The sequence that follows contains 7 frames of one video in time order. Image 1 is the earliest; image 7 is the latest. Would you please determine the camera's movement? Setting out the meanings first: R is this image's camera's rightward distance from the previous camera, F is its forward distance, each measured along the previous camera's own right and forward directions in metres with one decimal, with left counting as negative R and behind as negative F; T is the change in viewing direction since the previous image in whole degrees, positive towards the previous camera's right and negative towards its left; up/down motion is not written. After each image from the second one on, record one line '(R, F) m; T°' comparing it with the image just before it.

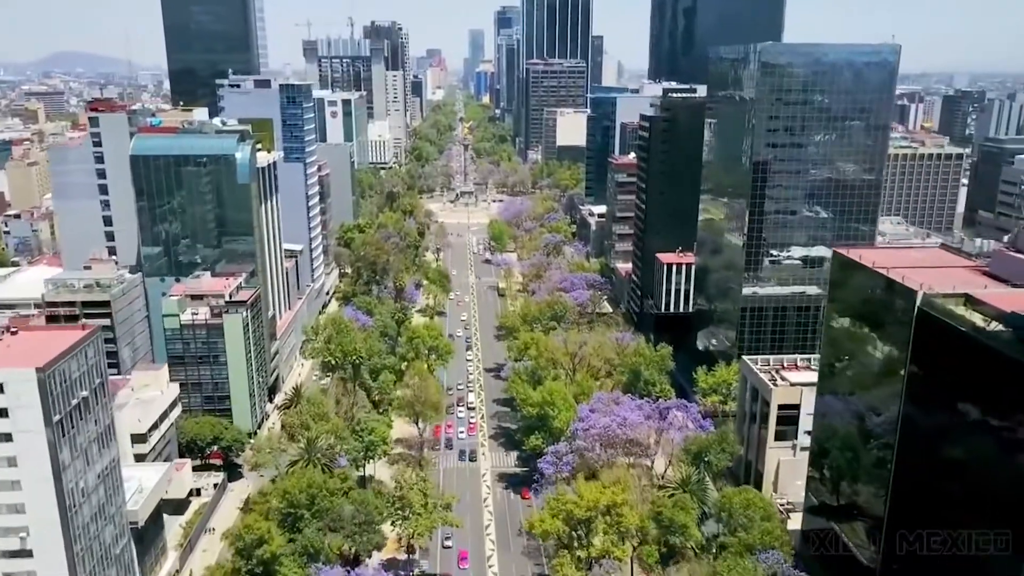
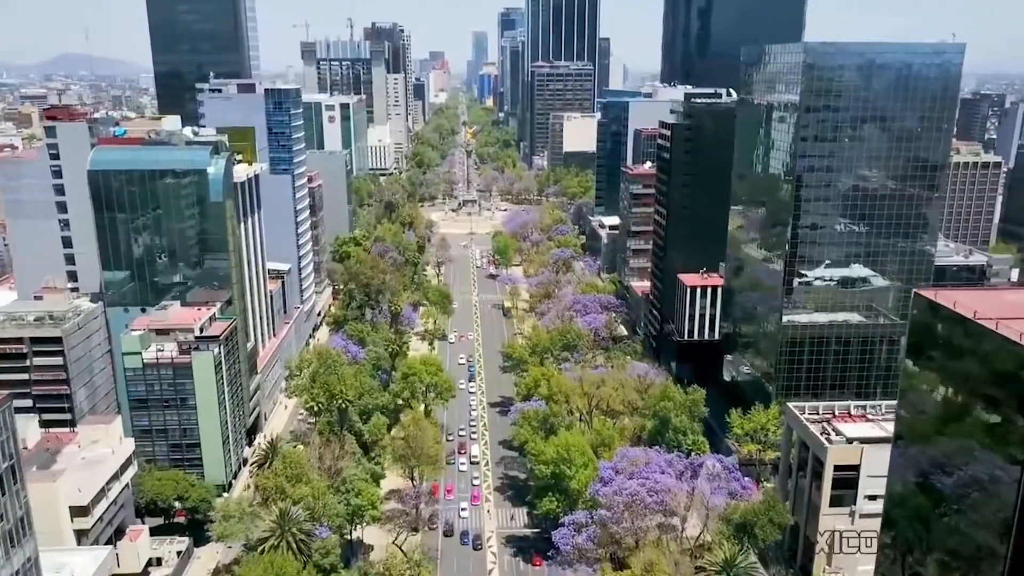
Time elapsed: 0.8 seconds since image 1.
(-0.5, +8.6) m; 0°
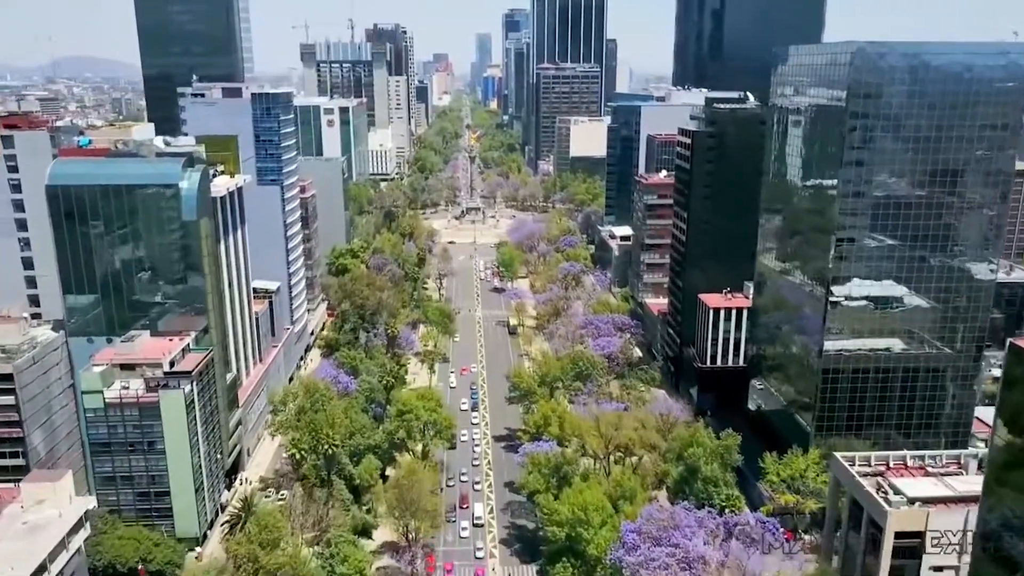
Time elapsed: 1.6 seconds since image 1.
(-0.3, +6.9) m; 0°
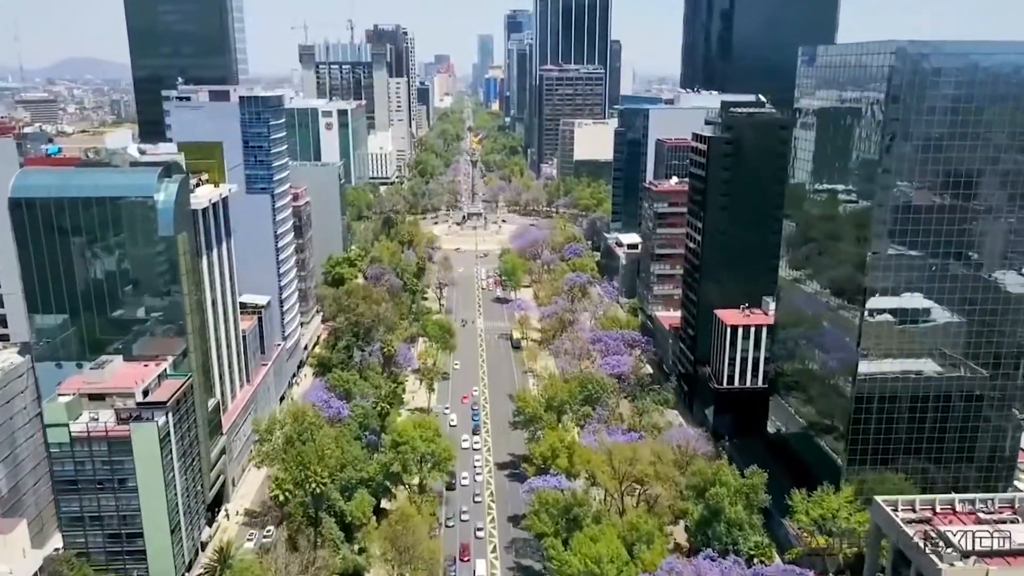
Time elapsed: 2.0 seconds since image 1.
(-0.2, +4.8) m; 0°
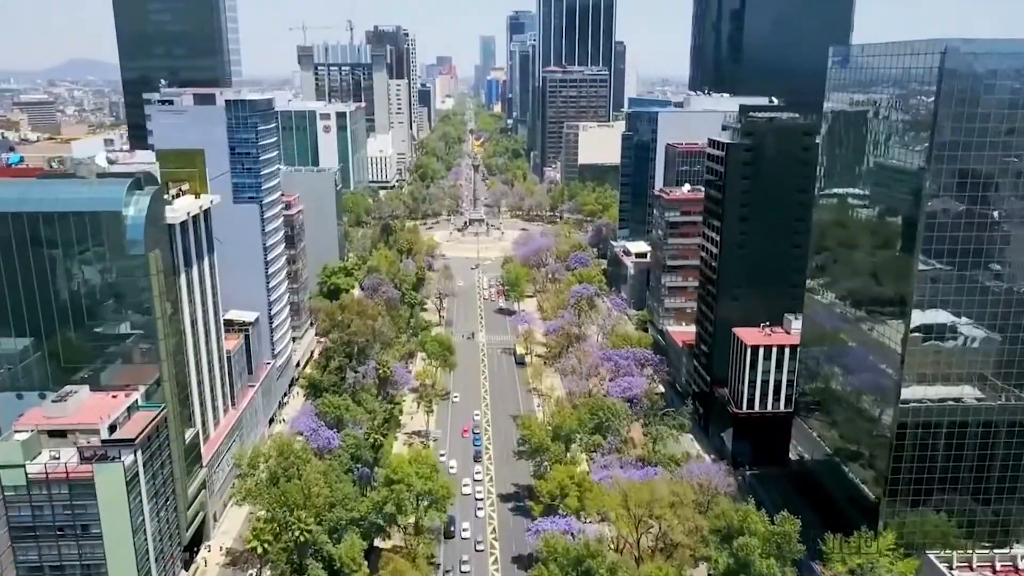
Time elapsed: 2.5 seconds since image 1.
(-0.2, +4.9) m; 0°
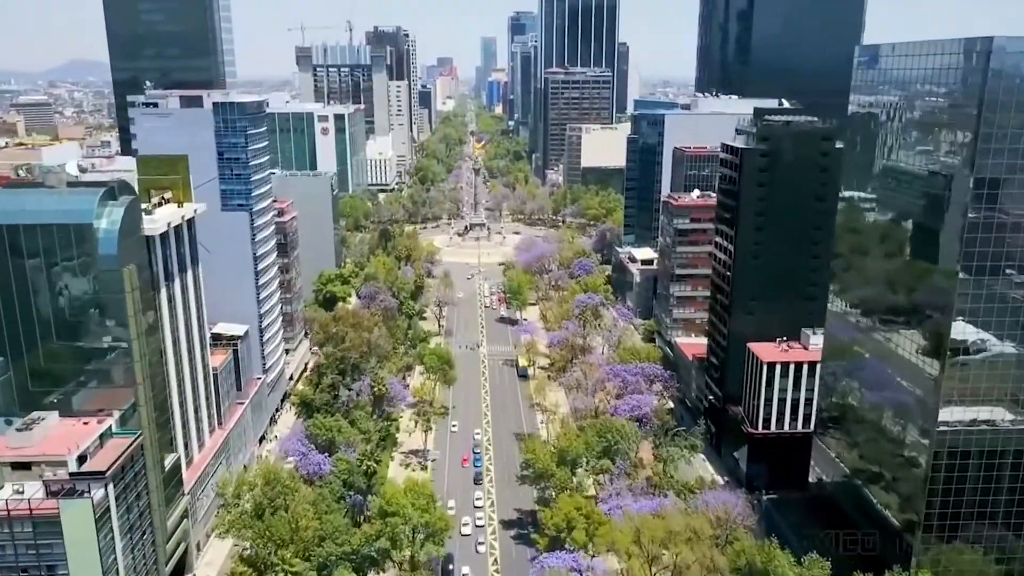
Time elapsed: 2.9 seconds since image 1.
(-0.1, +3.7) m; 0°
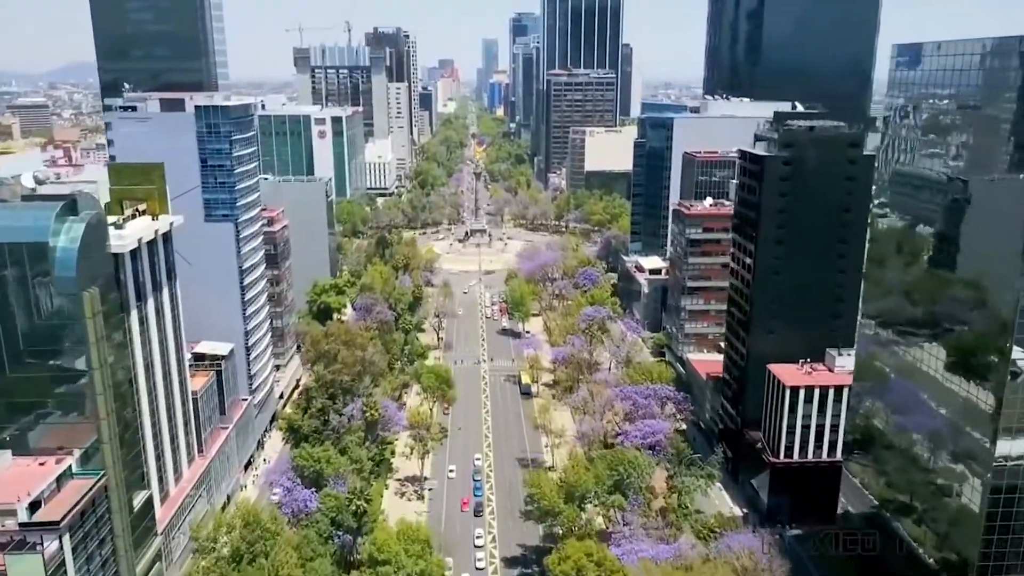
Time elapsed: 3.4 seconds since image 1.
(-0.2, +4.6) m; 0°
